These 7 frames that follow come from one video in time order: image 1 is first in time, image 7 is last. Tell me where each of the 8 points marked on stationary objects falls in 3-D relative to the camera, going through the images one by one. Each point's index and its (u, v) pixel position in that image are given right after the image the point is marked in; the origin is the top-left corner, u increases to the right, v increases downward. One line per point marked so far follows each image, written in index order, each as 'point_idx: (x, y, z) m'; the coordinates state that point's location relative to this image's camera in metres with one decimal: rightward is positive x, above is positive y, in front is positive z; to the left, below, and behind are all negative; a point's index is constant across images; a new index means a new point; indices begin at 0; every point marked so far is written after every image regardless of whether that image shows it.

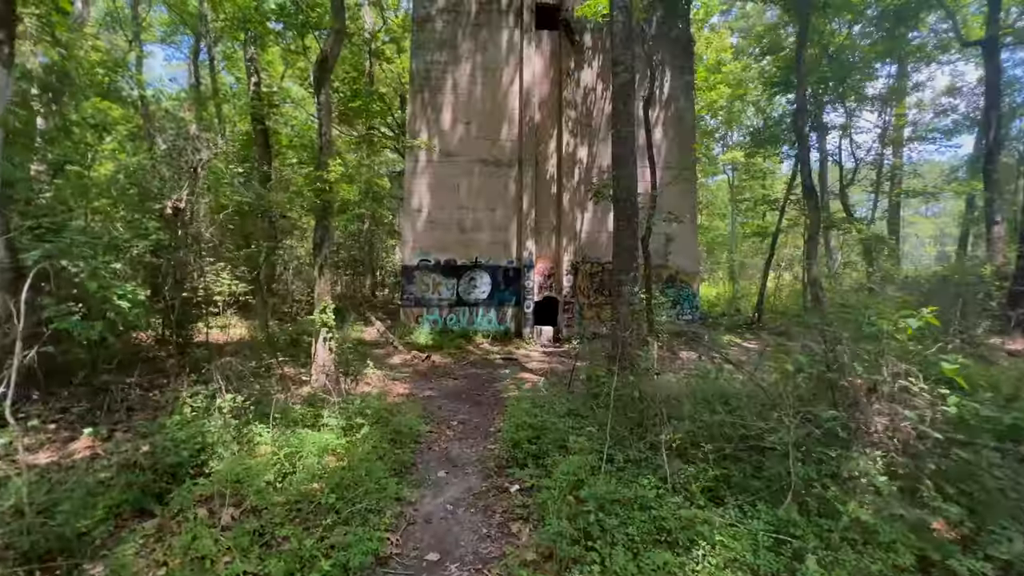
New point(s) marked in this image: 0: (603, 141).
0: (+3.1, +5.0, +15.6) m
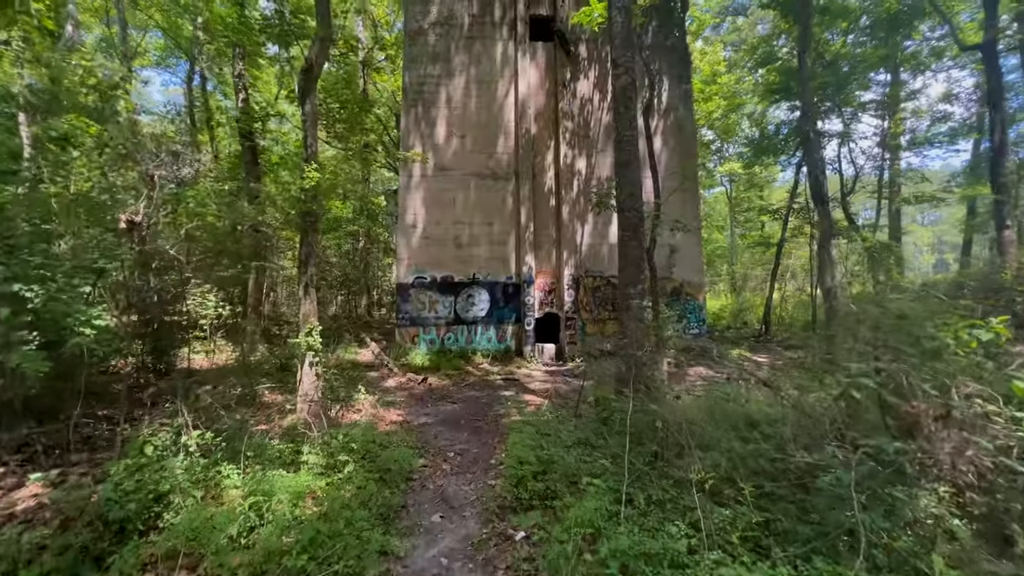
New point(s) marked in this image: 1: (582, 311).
0: (+3.0, +4.6, +15.2) m
1: (+2.3, -0.8, +14.9) m
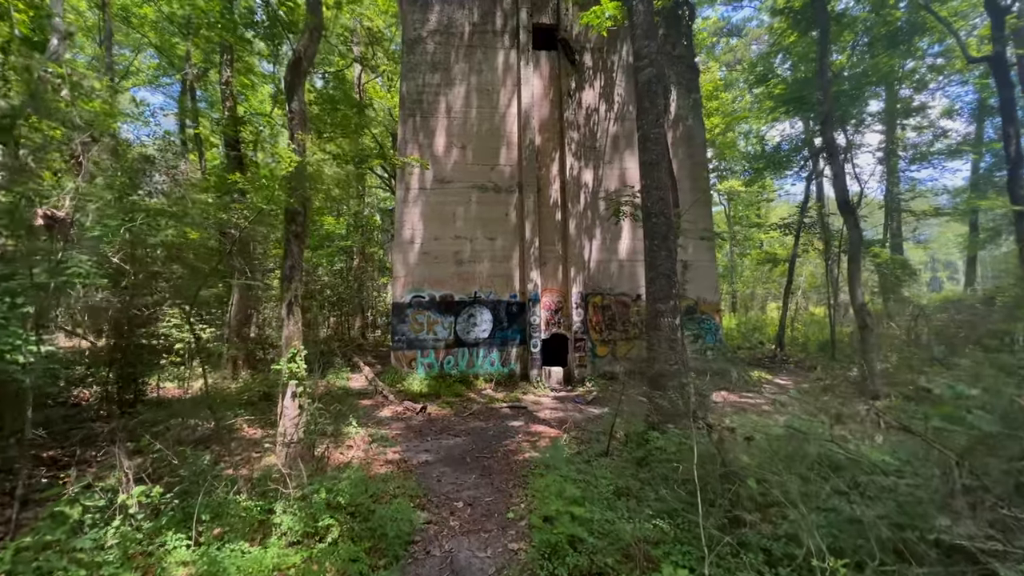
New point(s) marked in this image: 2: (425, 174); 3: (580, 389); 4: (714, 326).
0: (+3.1, +4.0, +14.5) m
1: (+2.4, -1.3, +13.9) m
2: (-2.6, +3.5, +13.9) m
3: (+1.9, -2.8, +12.8) m
4: (+6.4, -1.2, +14.3) m
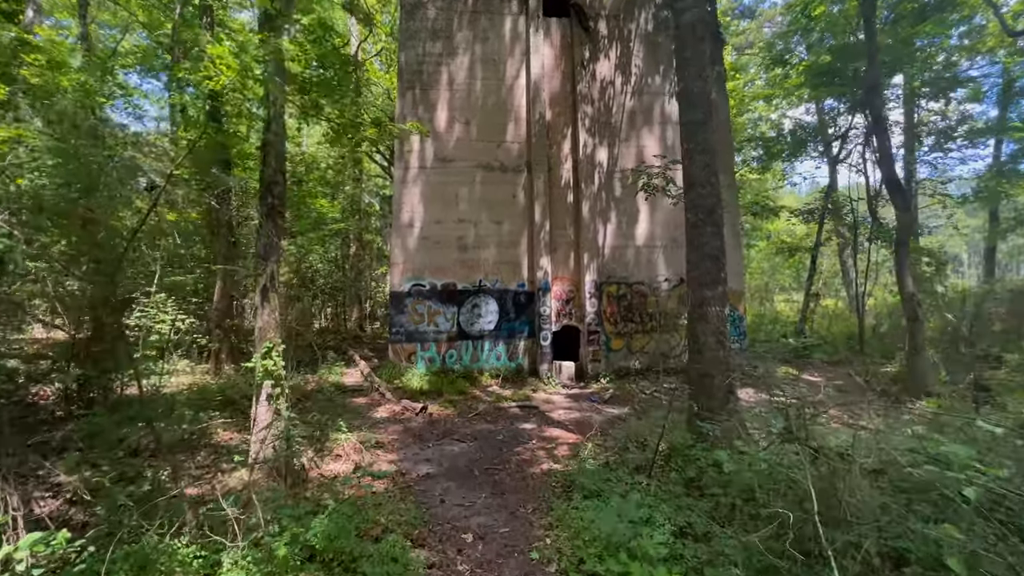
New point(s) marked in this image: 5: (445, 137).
0: (+3.3, +4.3, +13.4) m
1: (+2.7, -1.0, +12.8) m
2: (-2.4, +3.8, +12.7) m
3: (+2.1, -2.5, +11.8) m
4: (+6.6, -0.9, +13.2) m
5: (-1.9, +4.2, +12.8) m
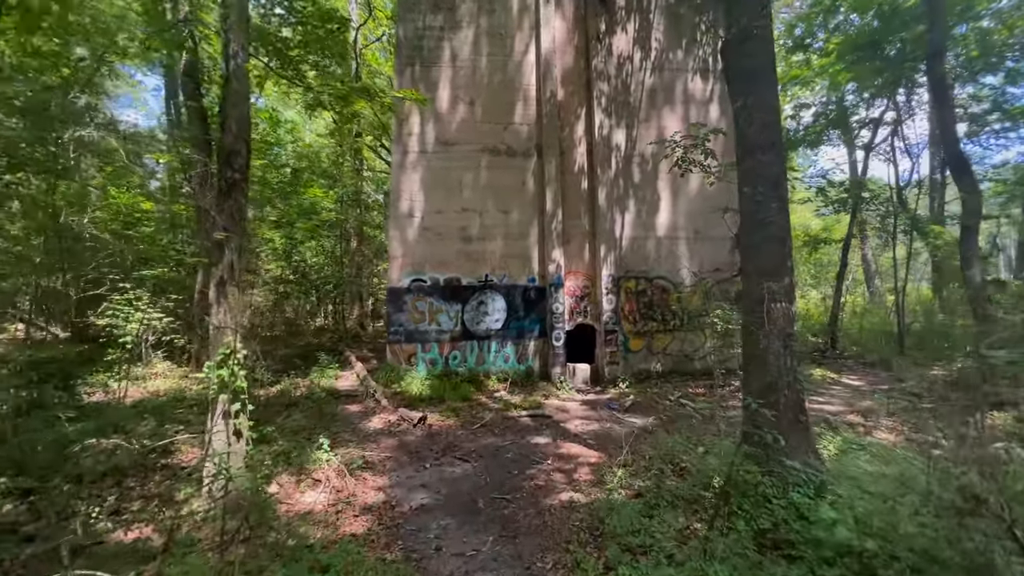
0: (+3.6, +4.4, +12.2) m
1: (+2.9, -0.9, +11.7) m
2: (-2.2, +3.9, +11.6) m
3: (+2.3, -2.4, +10.6) m
4: (+6.8, -0.7, +12.0) m
5: (-1.7, +4.4, +11.7) m
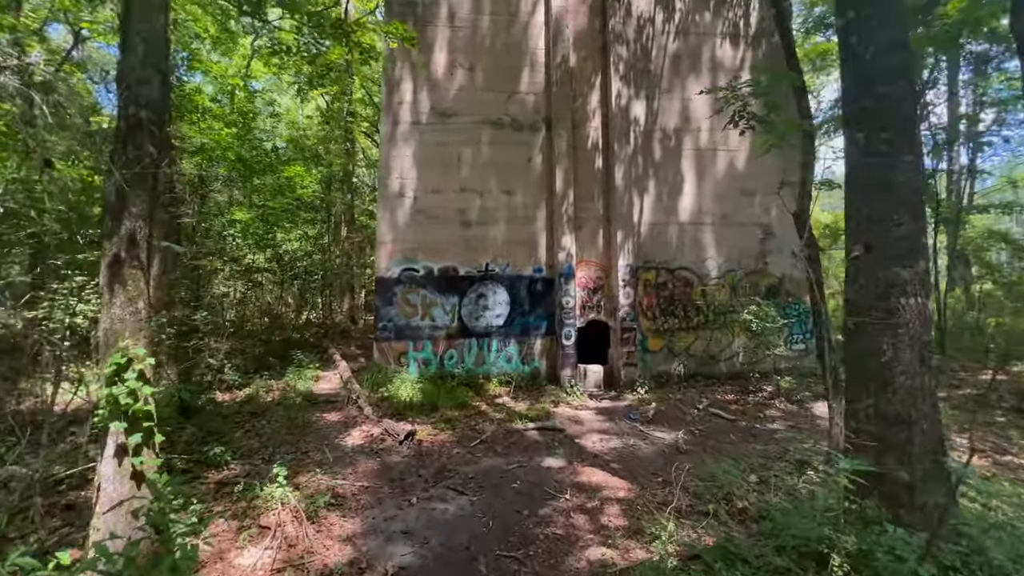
0: (+3.7, +4.6, +10.8) m
1: (+3.0, -0.7, +10.4) m
2: (-2.1, +4.1, +10.2) m
3: (+2.4, -2.2, +9.3) m
4: (+6.9, -0.6, +10.7) m
5: (-1.5, +4.6, +10.3) m
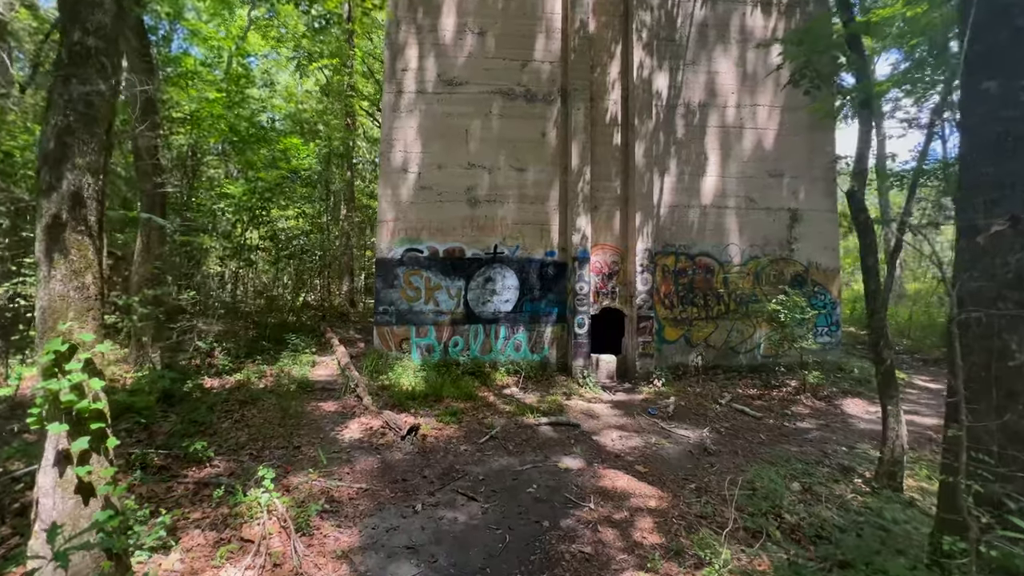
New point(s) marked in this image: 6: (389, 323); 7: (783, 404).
0: (+4.0, +4.9, +10.0) m
1: (+3.2, -0.4, +9.8) m
2: (-1.8, +4.5, +9.4) m
3: (+2.6, -2.0, +8.8) m
4: (+7.1, -0.3, +10.1) m
5: (-1.3, +4.9, +9.5) m
6: (-2.5, -0.7, +9.3) m
7: (+4.9, -2.1, +8.2) m
